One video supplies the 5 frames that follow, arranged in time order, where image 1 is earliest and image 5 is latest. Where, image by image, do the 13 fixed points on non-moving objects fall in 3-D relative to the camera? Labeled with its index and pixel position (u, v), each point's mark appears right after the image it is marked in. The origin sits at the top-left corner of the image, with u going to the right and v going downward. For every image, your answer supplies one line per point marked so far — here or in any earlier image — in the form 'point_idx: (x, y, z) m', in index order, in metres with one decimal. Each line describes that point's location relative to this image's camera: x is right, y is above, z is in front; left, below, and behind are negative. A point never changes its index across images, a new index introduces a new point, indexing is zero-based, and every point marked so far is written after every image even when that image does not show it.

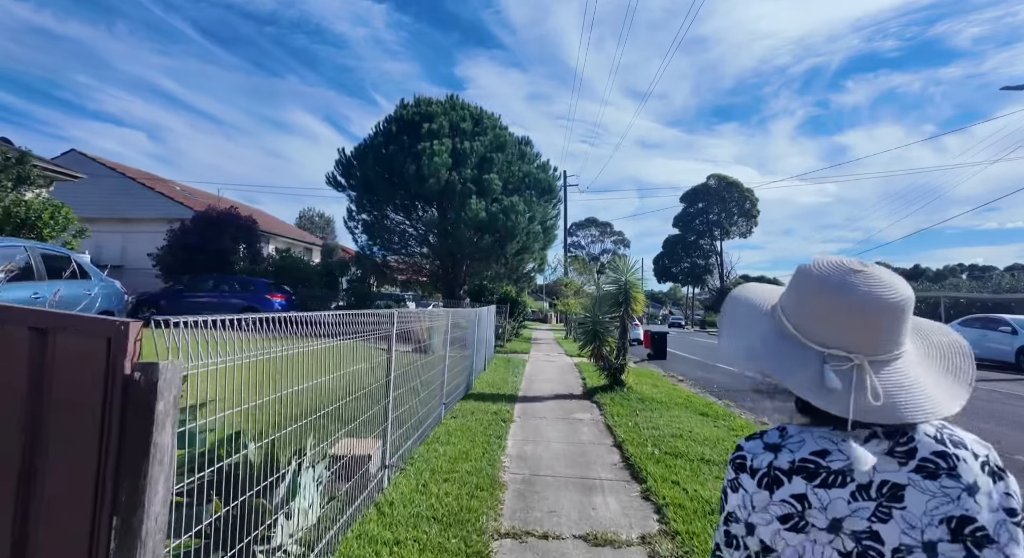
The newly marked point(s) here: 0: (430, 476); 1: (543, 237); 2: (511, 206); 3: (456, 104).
0: (-0.6, -1.5, +4.1) m
1: (+1.1, +1.6, +18.9) m
2: (0.0, +2.4, +16.8) m
3: (-1.9, +5.9, +17.9) m
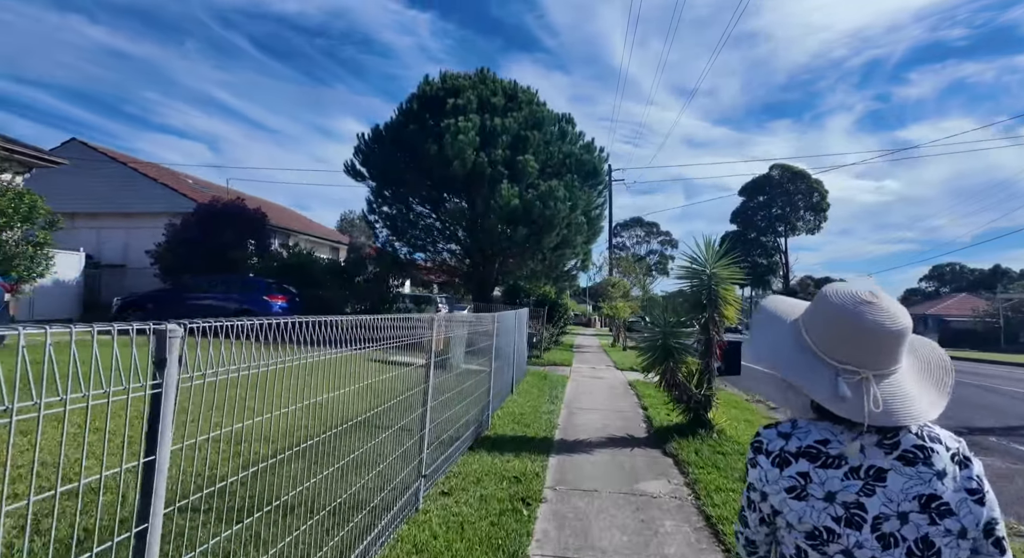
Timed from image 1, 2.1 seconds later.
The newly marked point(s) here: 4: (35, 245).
0: (-0.6, -1.4, +1.7) m
1: (+2.3, +1.6, +16.4) m
2: (+1.0, +2.4, +14.4) m
3: (-0.7, +6.0, +15.7) m
4: (-9.5, +0.7, +10.6) m
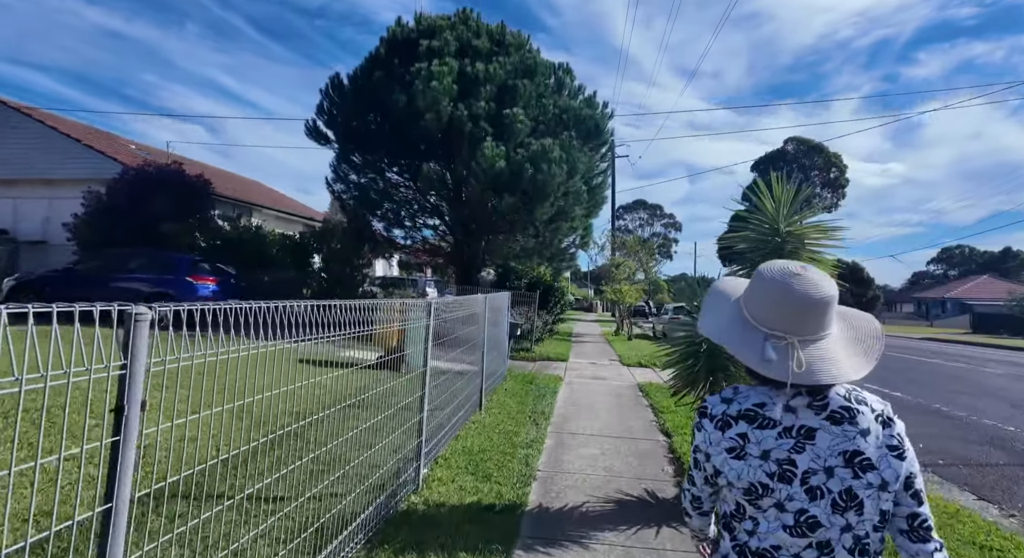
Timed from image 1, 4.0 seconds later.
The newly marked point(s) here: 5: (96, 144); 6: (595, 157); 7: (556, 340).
0: (-0.9, -1.3, -0.4) m
1: (+2.0, +2.1, +14.1) m
2: (+0.7, +2.9, +12.1) m
3: (-1.1, +6.5, +13.3) m
4: (-9.9, +1.1, +8.4) m
5: (-14.0, +4.7, +17.9) m
6: (+2.3, +3.3, +14.6) m
7: (+1.2, -1.6, +14.4) m
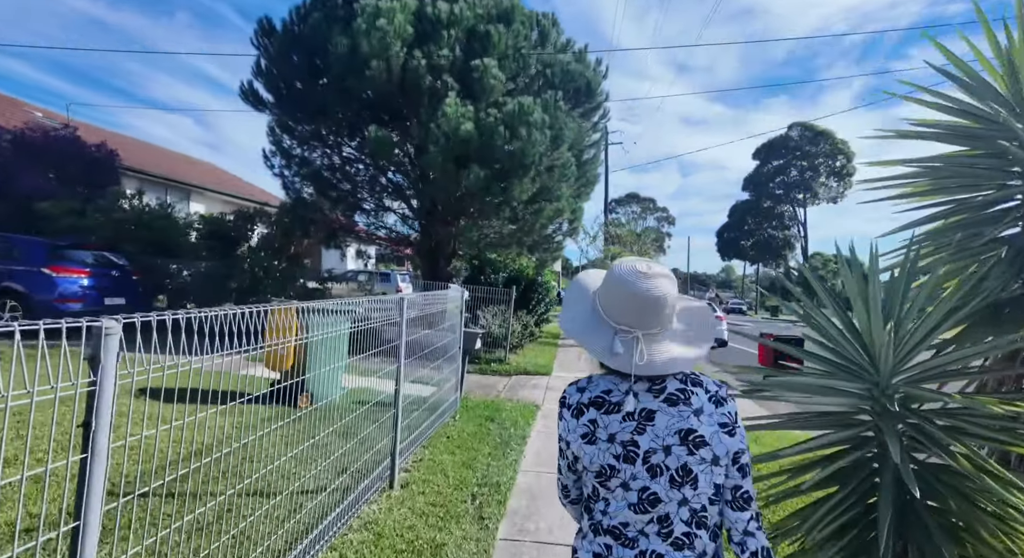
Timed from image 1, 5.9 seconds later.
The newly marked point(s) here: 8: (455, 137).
0: (-1.3, -1.3, -2.6) m
1: (+1.4, +2.3, +11.9) m
2: (+0.2, +3.0, +9.8) m
3: (-1.6, +6.7, +11.0) m
4: (-10.3, +1.2, +6.0) m
5: (-14.6, +5.0, +15.4) m
6: (+1.7, +3.5, +12.3) m
7: (+0.7, -1.5, +12.3) m
8: (-1.0, +2.5, +9.6) m
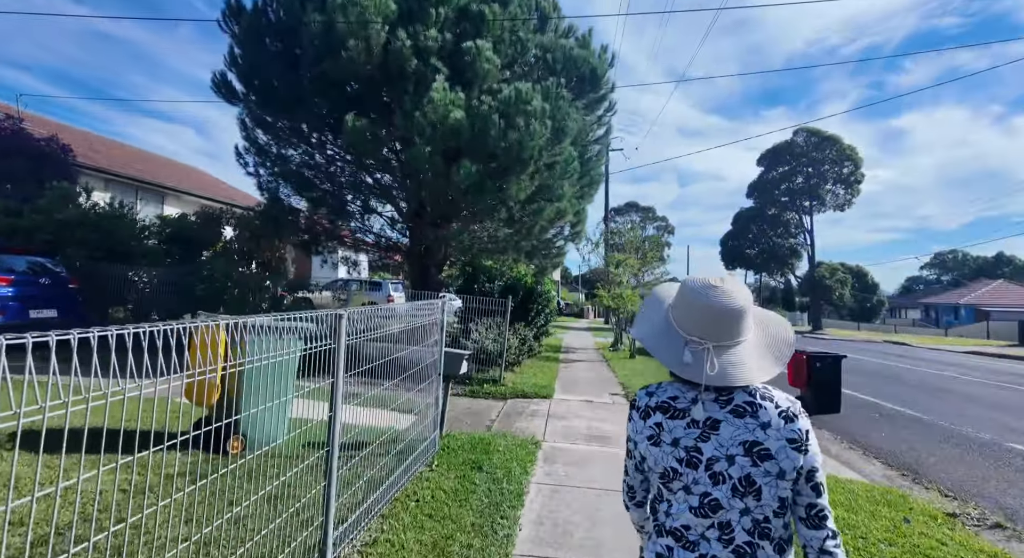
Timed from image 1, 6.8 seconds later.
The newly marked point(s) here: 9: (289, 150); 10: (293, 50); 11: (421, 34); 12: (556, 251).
0: (-1.3, -1.2, -3.8) m
1: (+1.4, +2.1, +10.9) m
2: (+0.1, +2.9, +8.8) m
3: (-1.6, +6.5, +10.0) m
4: (-10.4, +1.1, +4.9) m
5: (-14.7, +4.7, +14.4) m
6: (+1.7, +3.3, +11.3) m
7: (+0.6, -1.7, +11.1) m
8: (-1.1, +2.3, +8.5) m
9: (-4.6, +2.7, +10.6) m
10: (-4.0, +4.1, +9.8) m
11: (-1.4, +3.9, +8.7) m
12: (+1.0, +0.6, +12.2) m
